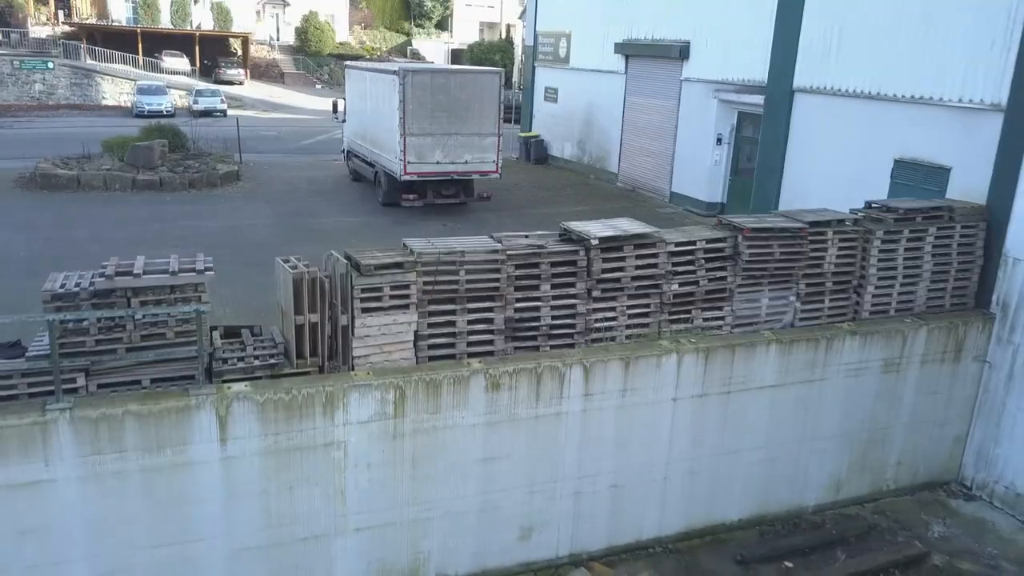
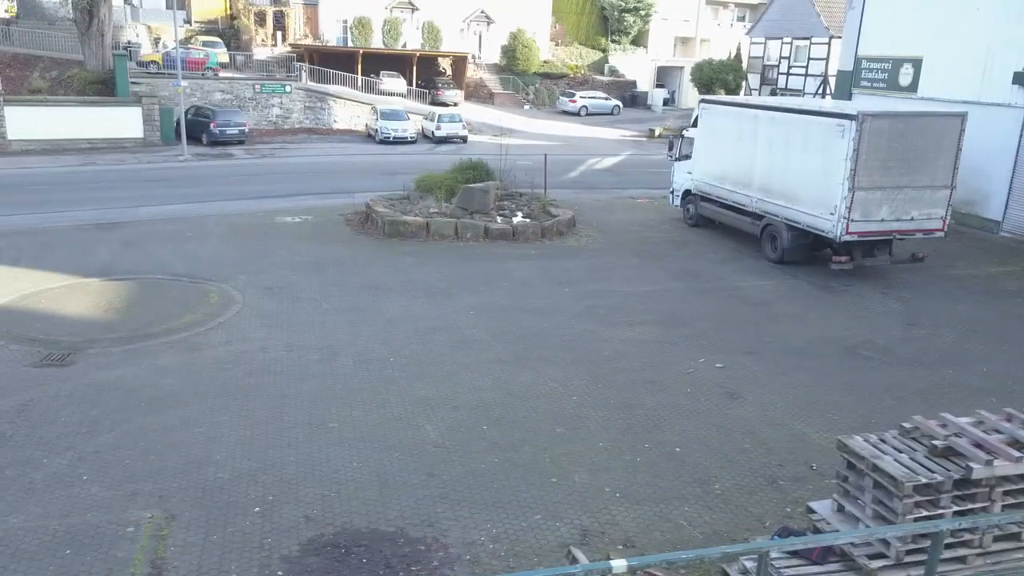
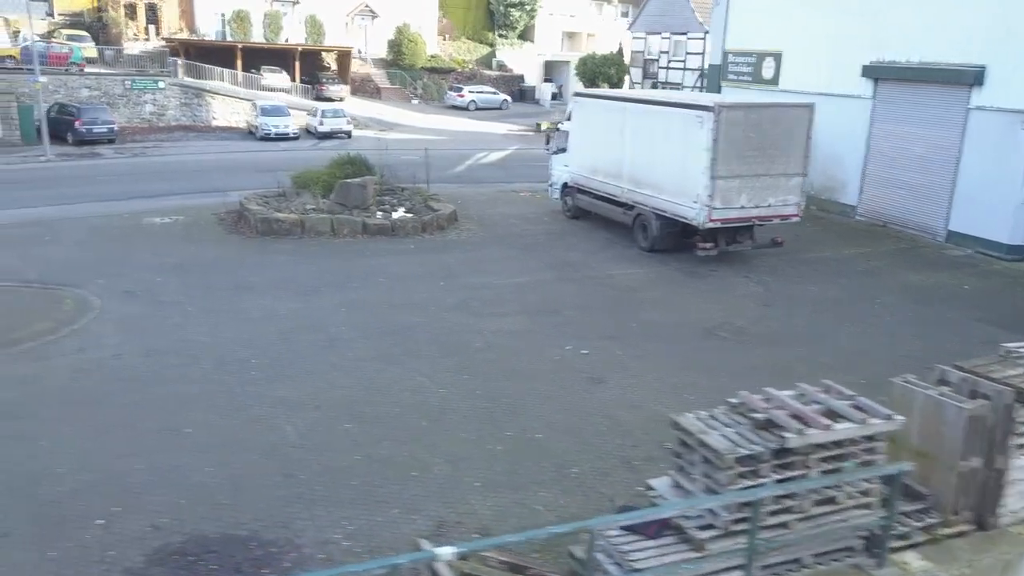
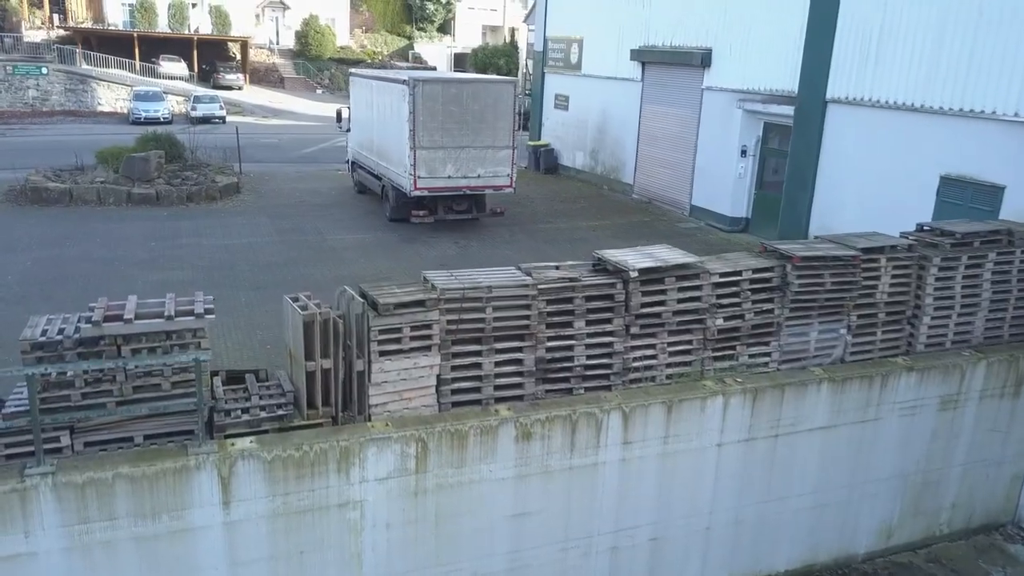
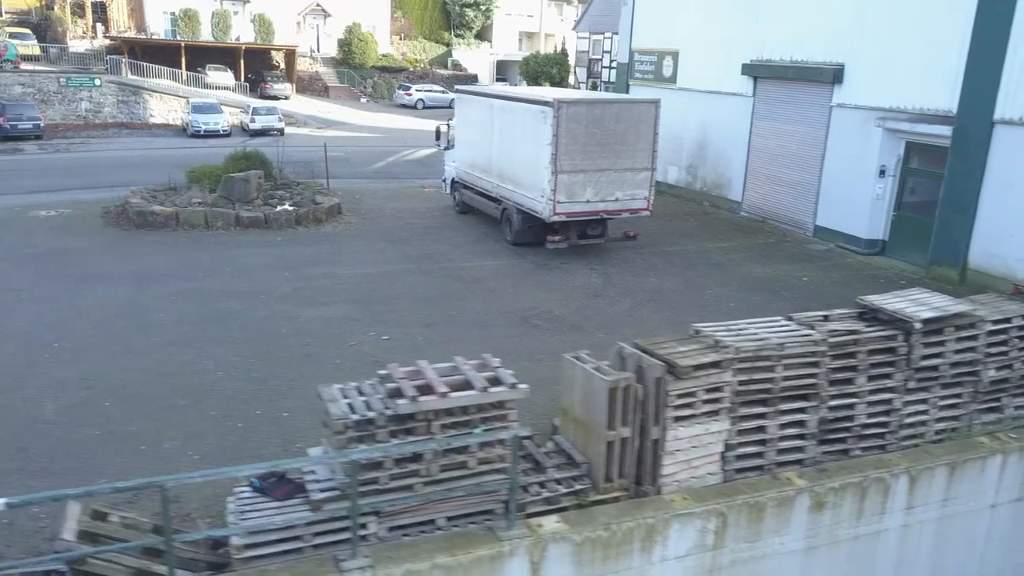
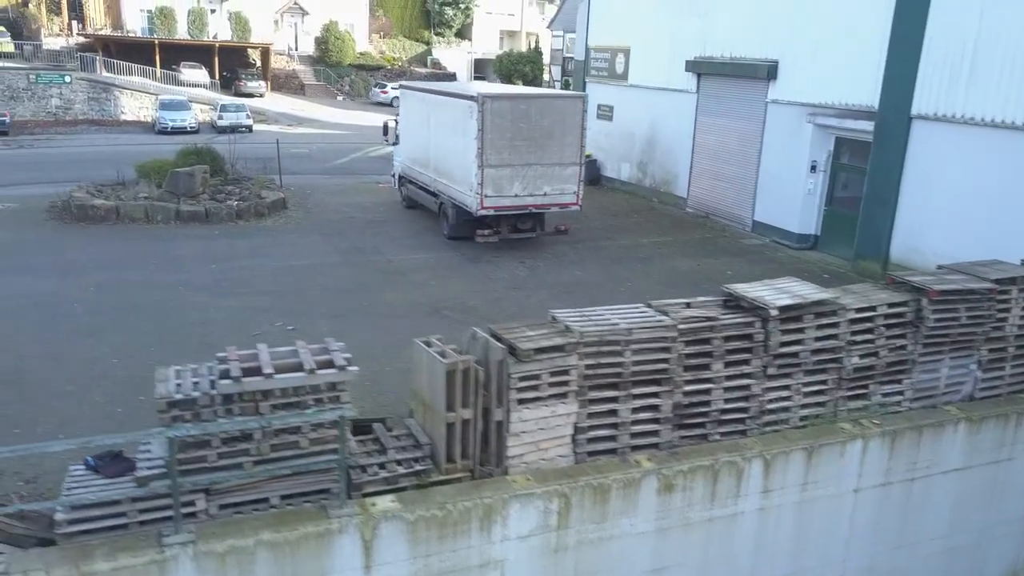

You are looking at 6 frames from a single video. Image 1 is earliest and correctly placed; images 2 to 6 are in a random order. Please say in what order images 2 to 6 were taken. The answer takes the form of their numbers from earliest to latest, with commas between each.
4, 6, 5, 3, 2
